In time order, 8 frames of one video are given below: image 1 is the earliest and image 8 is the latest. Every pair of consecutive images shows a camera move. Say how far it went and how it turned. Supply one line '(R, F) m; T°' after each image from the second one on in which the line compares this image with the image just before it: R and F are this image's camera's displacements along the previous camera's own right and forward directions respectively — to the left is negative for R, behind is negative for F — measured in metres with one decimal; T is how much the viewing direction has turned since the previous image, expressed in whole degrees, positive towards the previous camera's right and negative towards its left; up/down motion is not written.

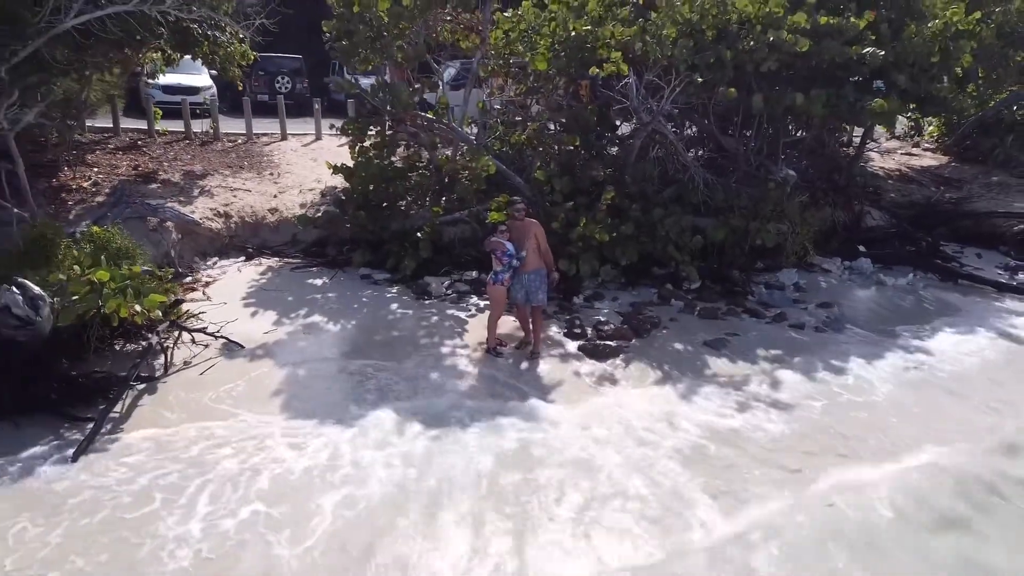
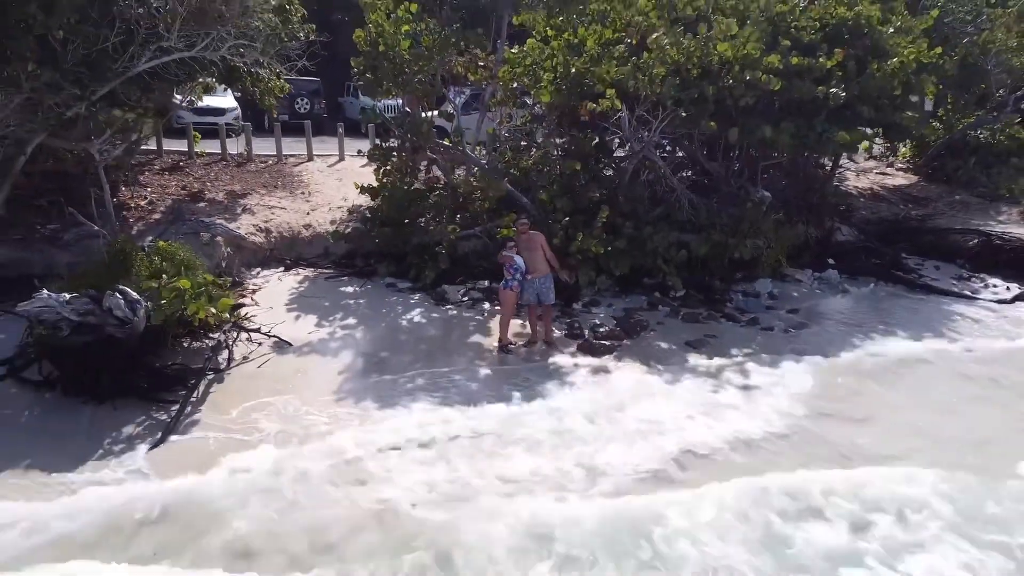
(-0.1, -1.2) m; 0°
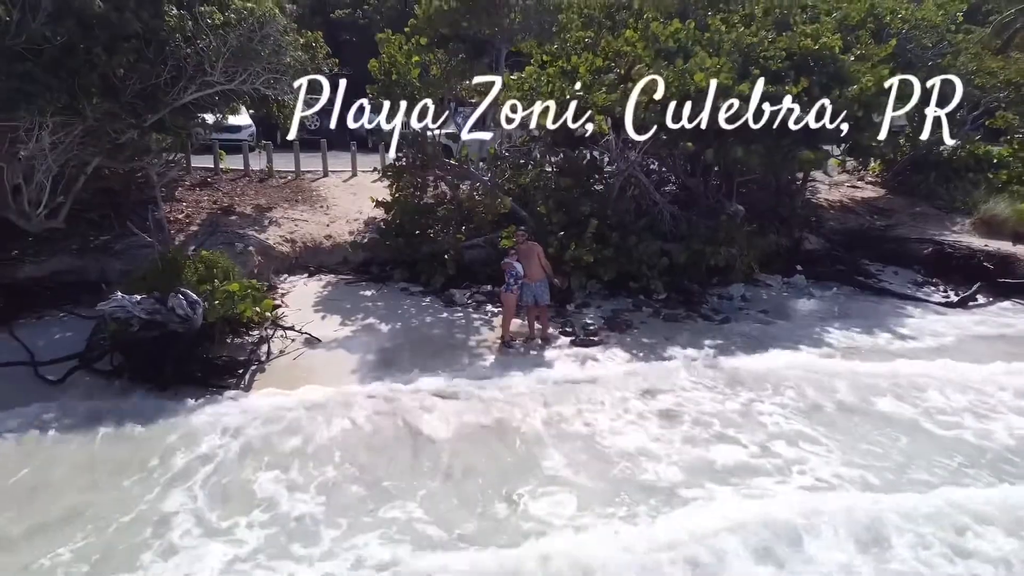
(0.0, -1.3) m; 0°
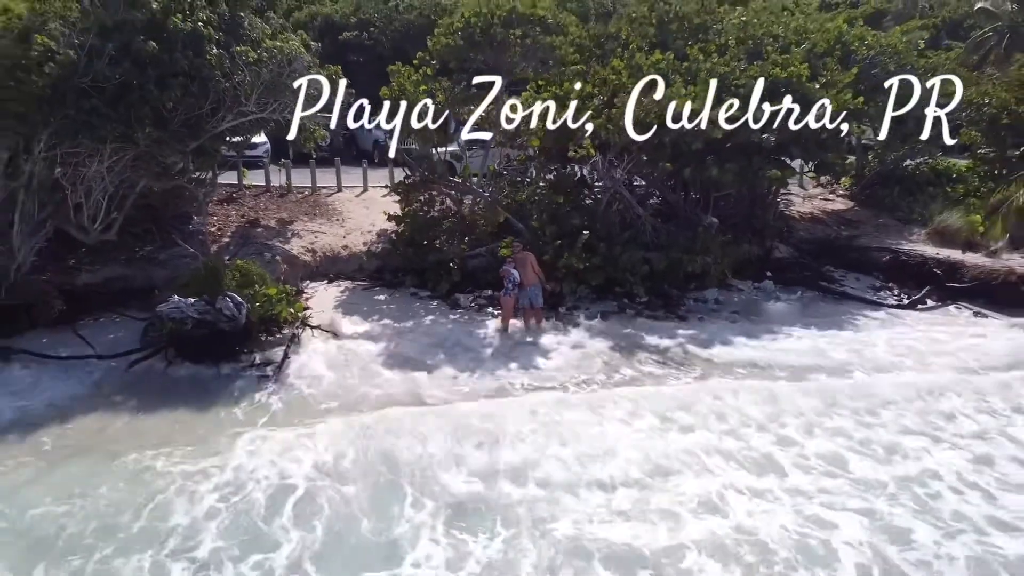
(0.0, -1.4) m; 0°
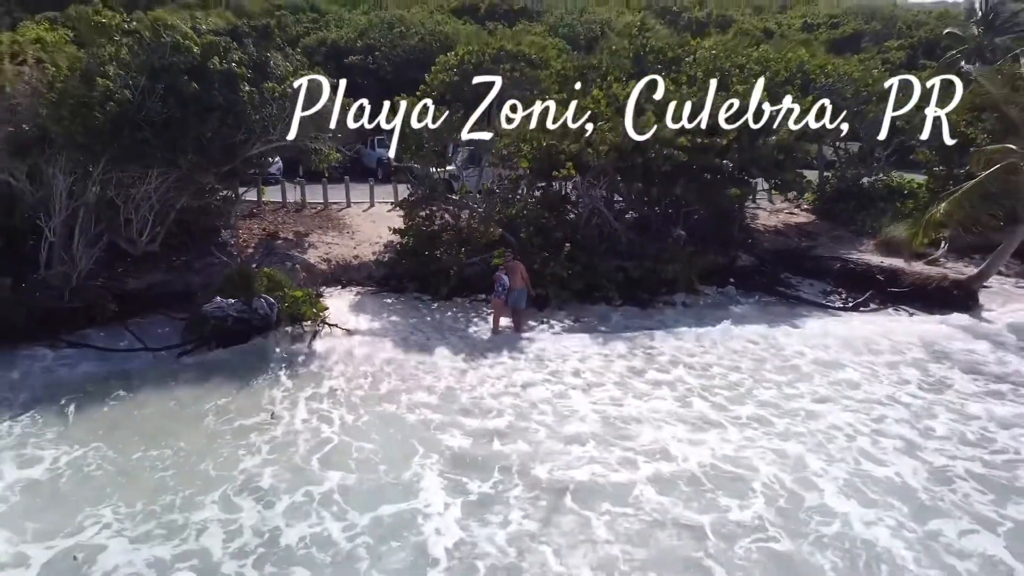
(+0.1, -1.8) m; 0°
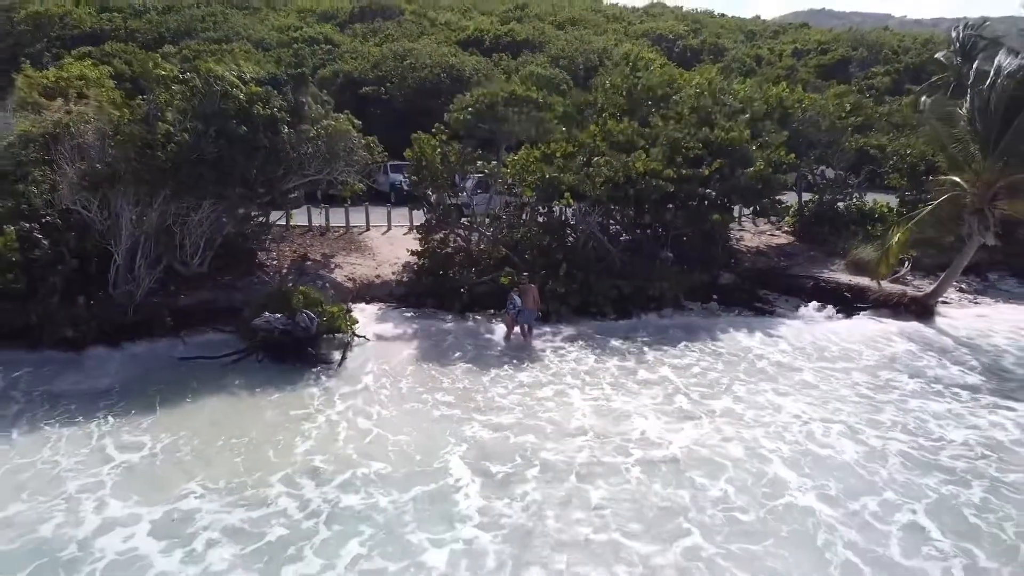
(-0.1, -1.8) m; 0°
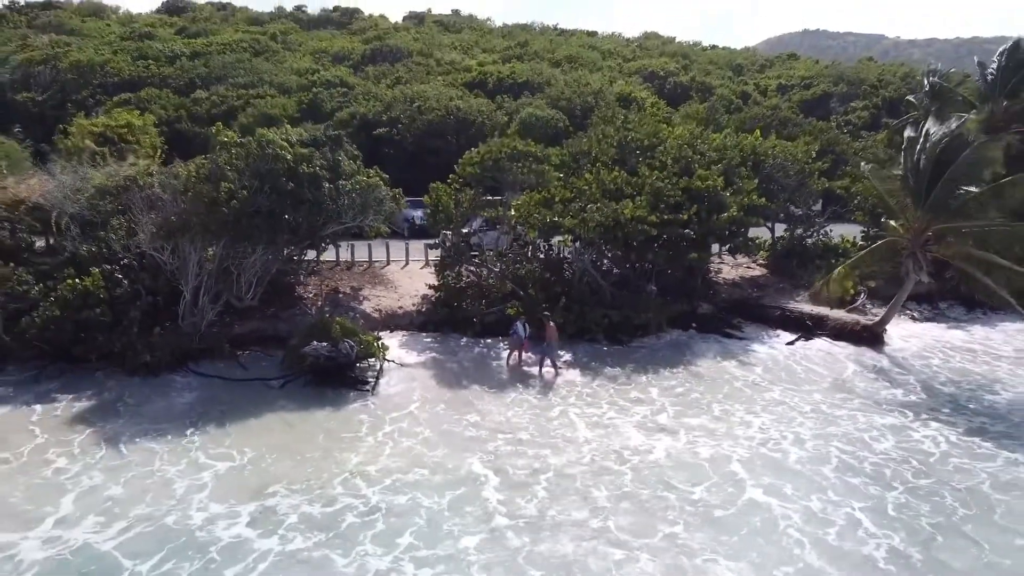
(-0.2, -2.6) m; 0°
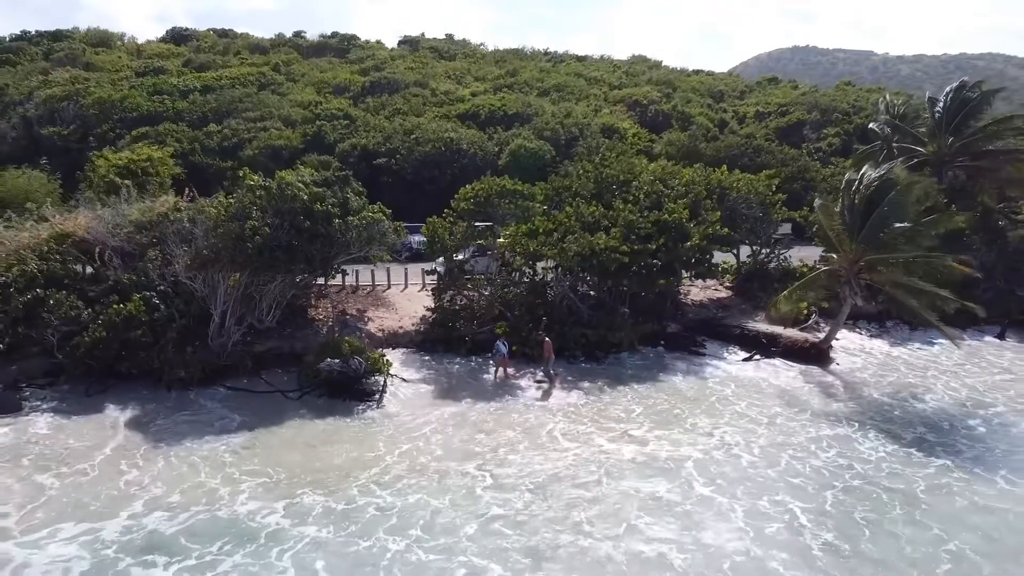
(+0.1, -2.5) m; 0°
